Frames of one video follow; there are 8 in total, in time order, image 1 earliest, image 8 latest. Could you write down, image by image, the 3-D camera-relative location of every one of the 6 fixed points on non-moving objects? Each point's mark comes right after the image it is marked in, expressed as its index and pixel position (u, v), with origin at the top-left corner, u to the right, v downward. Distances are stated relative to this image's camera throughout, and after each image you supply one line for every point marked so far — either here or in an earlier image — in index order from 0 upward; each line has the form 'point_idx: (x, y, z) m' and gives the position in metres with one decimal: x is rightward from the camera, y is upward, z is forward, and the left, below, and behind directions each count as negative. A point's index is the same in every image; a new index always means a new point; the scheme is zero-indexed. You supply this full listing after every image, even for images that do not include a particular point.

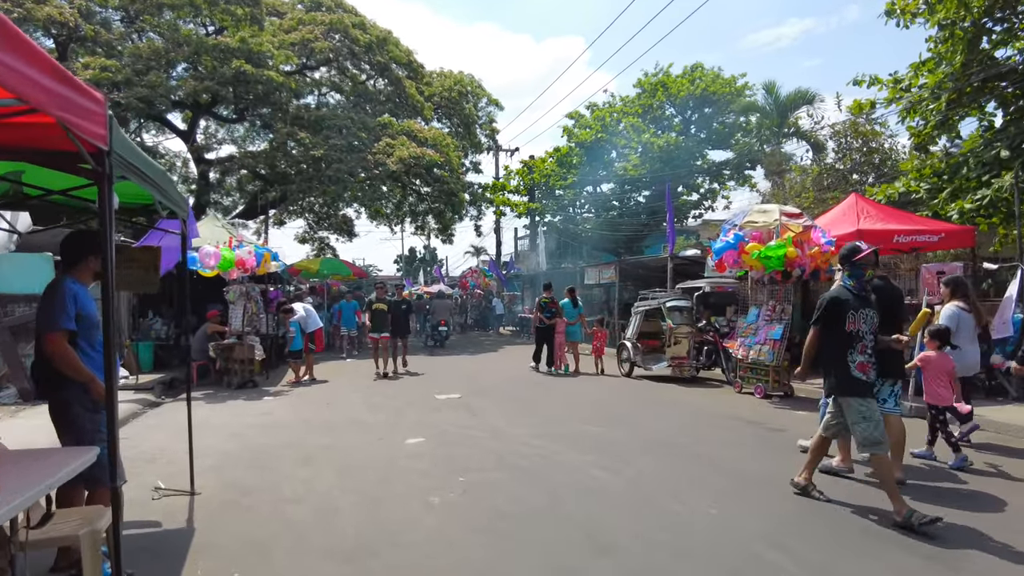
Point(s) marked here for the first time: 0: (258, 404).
0: (-3.9, -1.8, +10.4) m
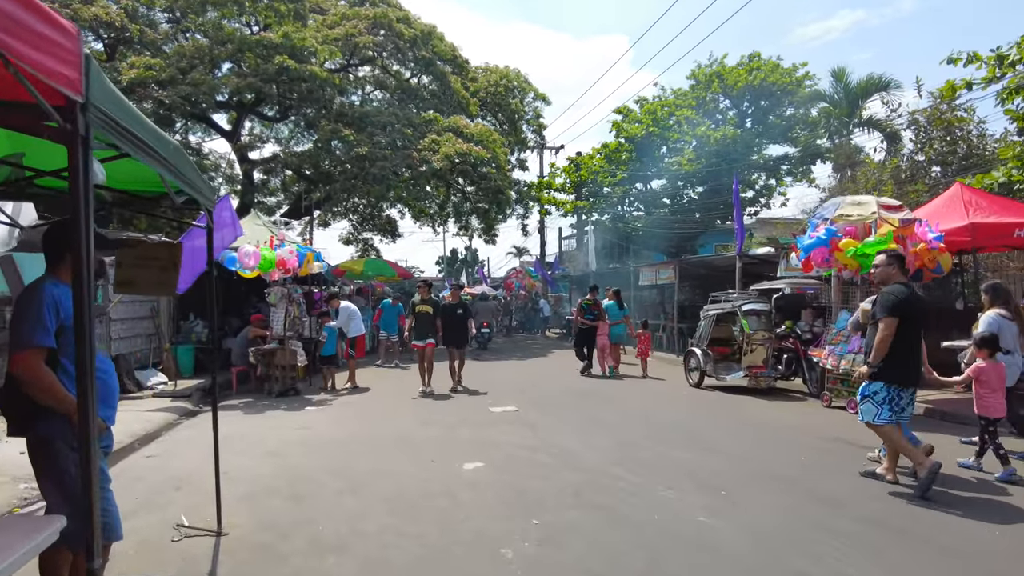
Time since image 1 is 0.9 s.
0: (-3.0, -1.8, +9.6) m
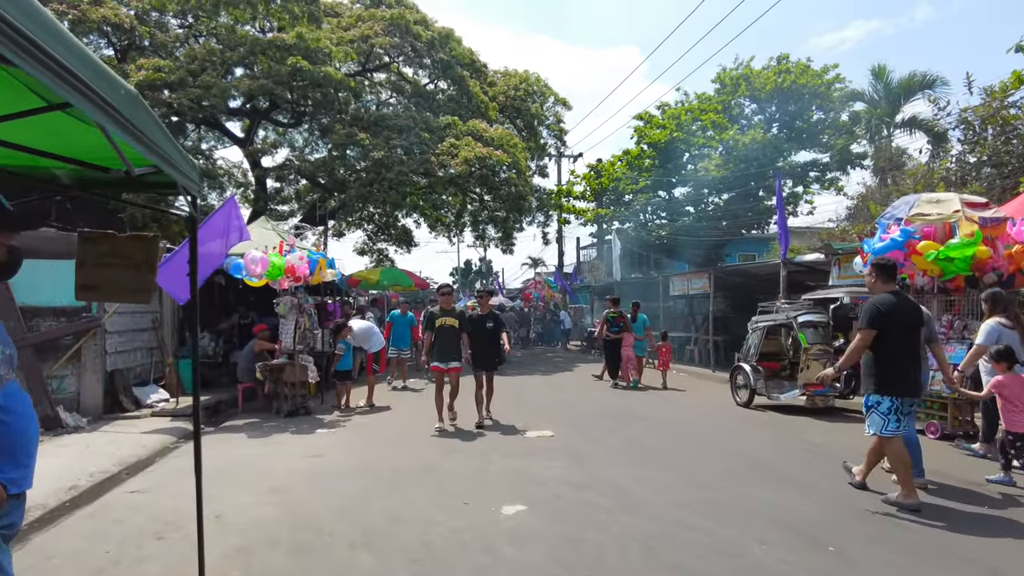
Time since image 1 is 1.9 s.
0: (-2.6, -2.0, +8.7) m
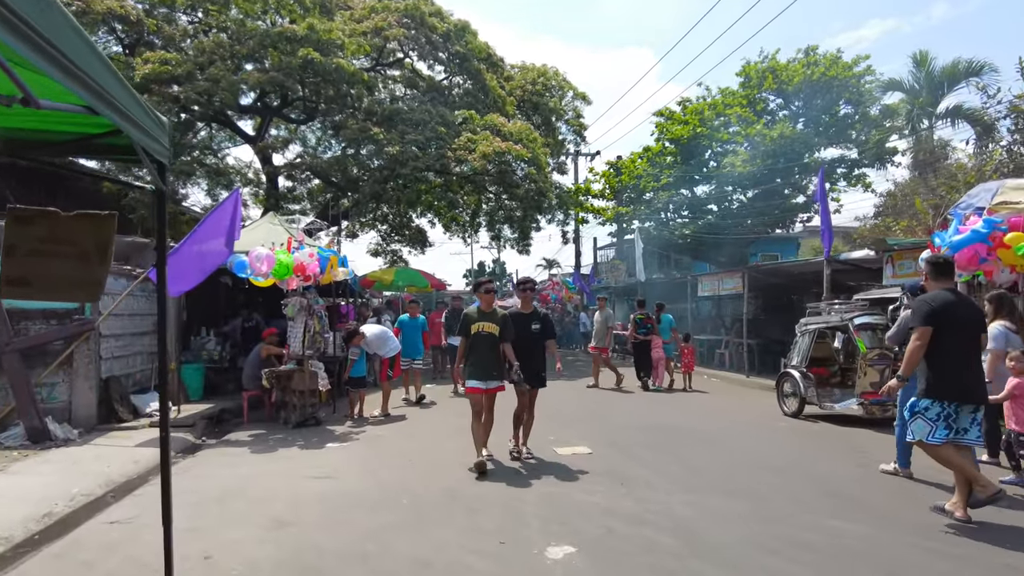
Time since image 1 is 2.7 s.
0: (-2.2, -1.9, +7.8) m
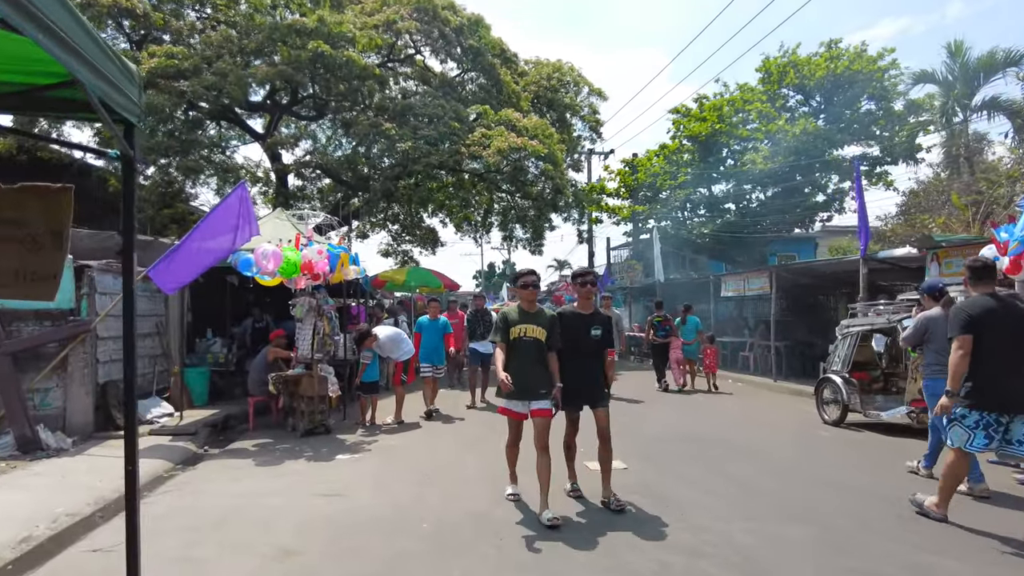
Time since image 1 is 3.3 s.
0: (-2.0, -1.9, +7.2) m
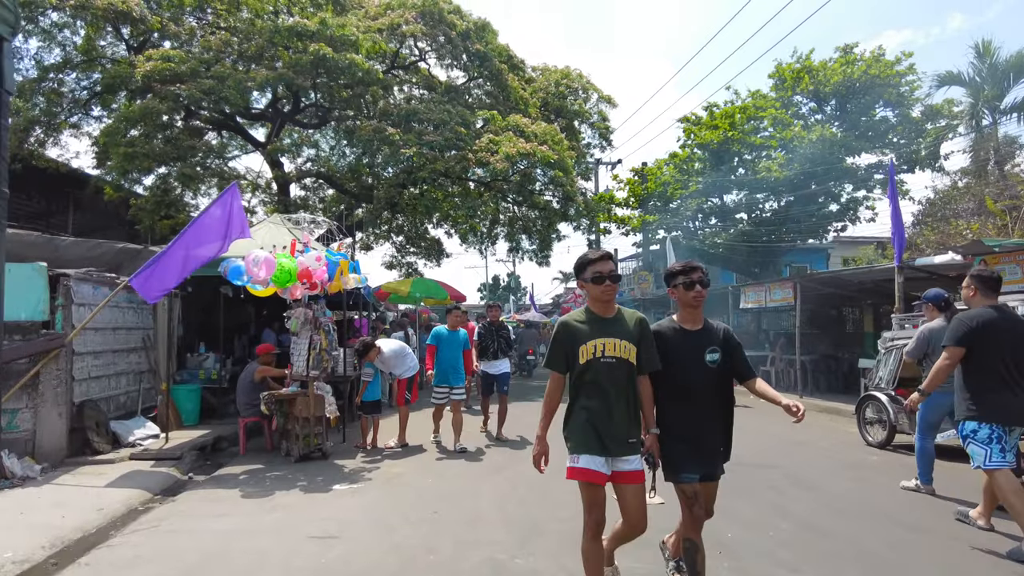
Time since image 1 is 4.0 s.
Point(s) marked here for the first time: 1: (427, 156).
0: (-1.8, -2.0, +6.4) m
1: (-2.4, +3.7, +18.8) m
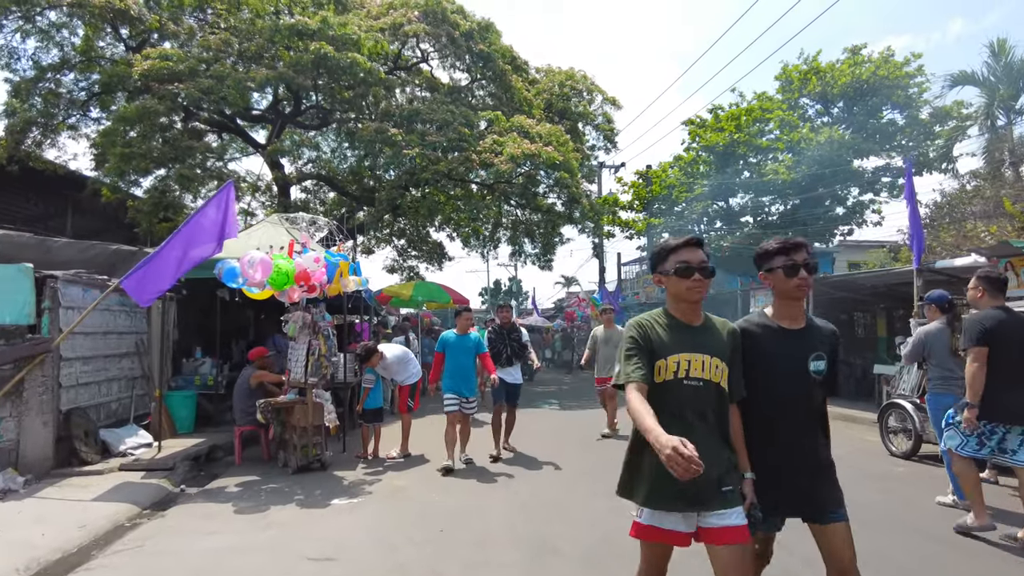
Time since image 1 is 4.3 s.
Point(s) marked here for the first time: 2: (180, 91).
0: (-1.7, -2.0, +6.1) m
1: (-2.3, +3.6, +18.5) m
2: (-8.4, +4.9, +17.0) m
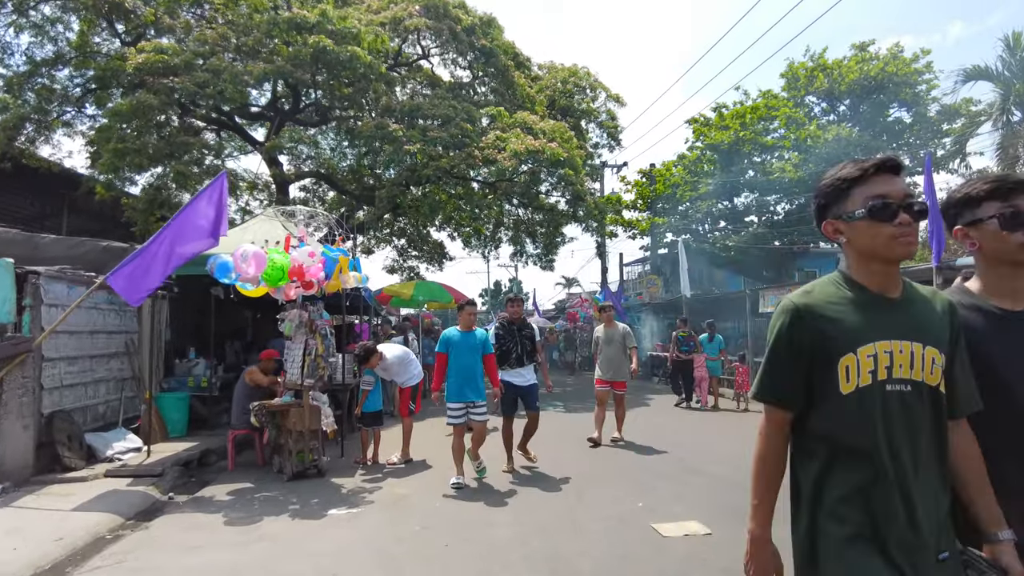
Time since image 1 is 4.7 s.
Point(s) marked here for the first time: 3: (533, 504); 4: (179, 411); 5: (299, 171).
0: (-1.6, -2.0, +5.7) m
1: (-2.2, +3.6, +18.1) m
2: (-8.3, +5.0, +16.6) m
3: (+0.2, -2.0, +6.3) m
4: (-4.9, -1.8, +9.8) m
5: (-6.4, +3.5, +19.8) m
